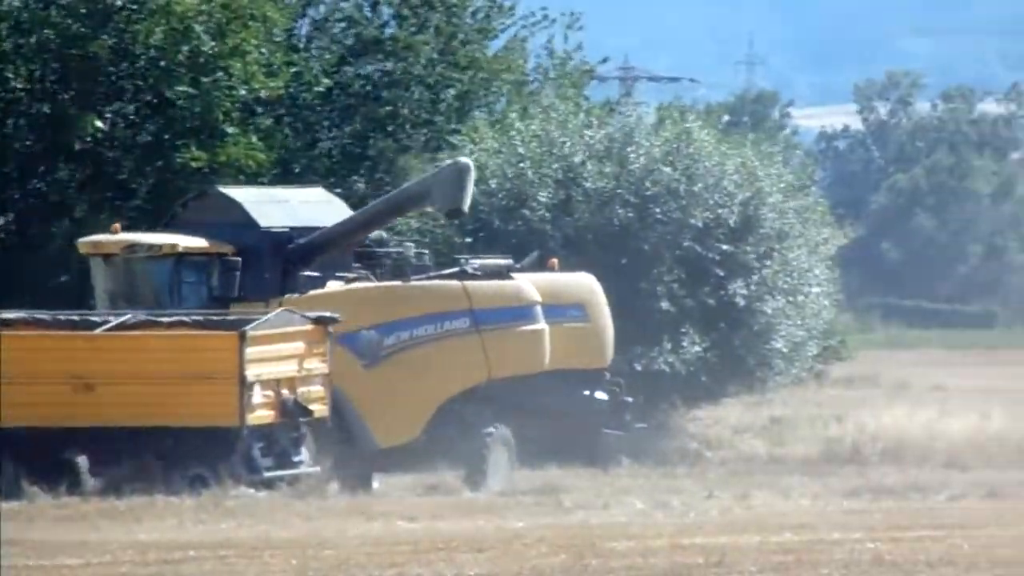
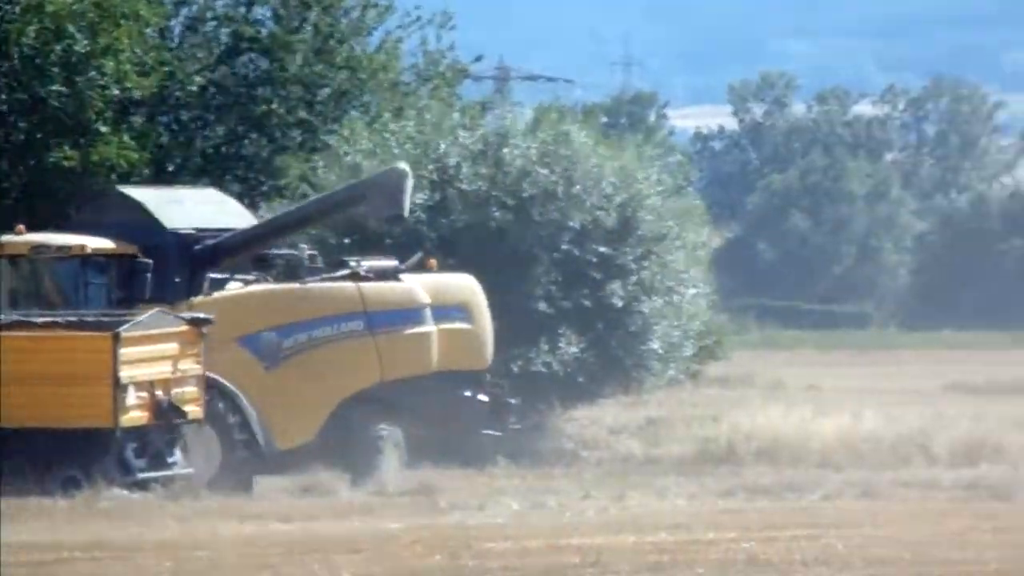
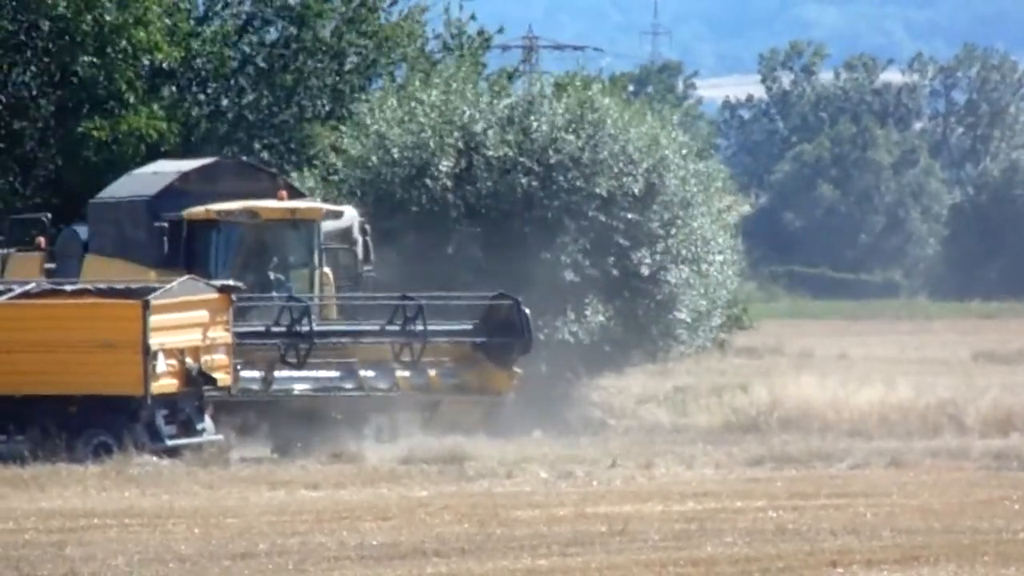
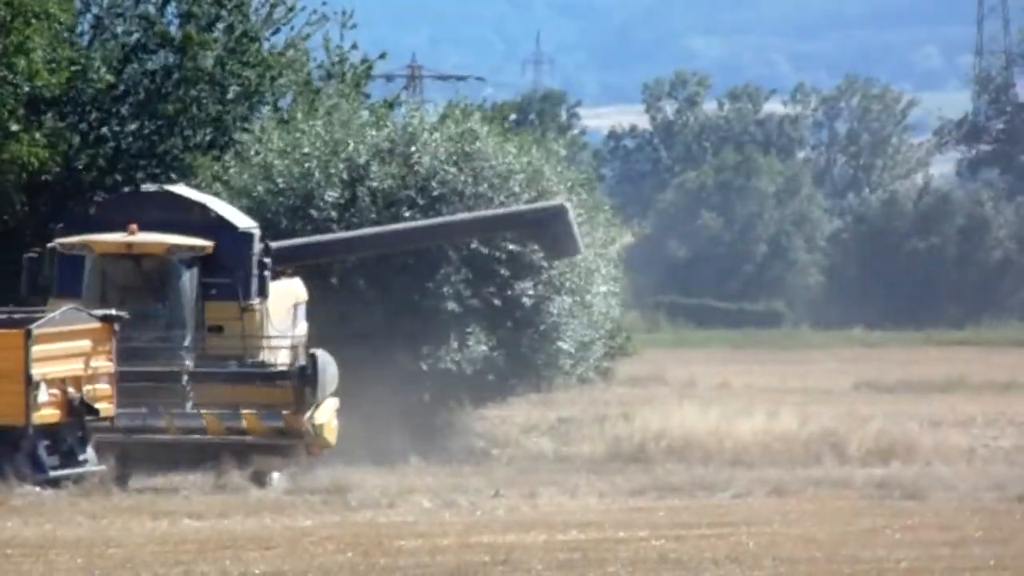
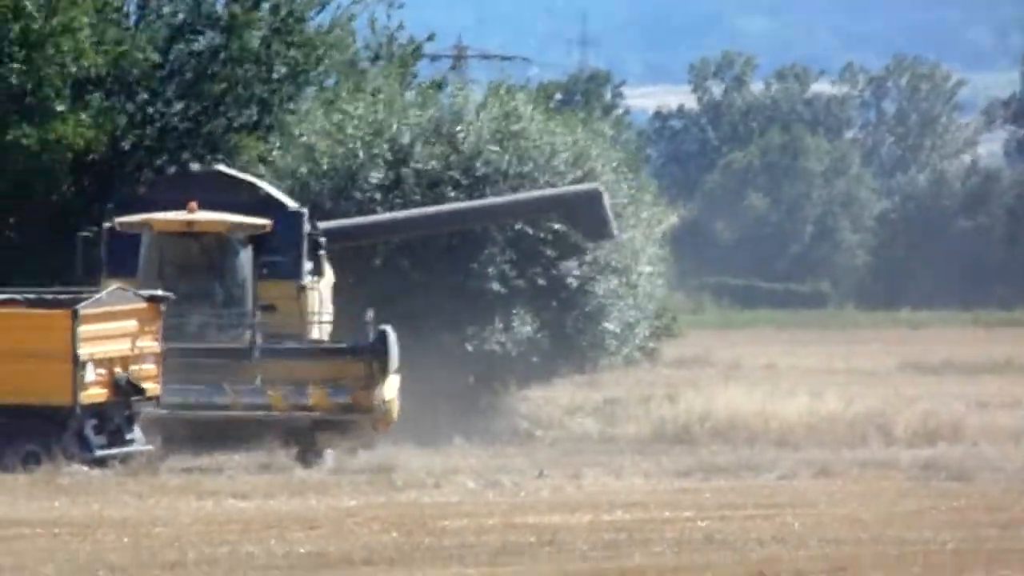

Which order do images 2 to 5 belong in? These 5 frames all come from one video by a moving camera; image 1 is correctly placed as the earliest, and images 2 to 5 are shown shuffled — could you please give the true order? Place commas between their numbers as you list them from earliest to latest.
2, 4, 5, 3
